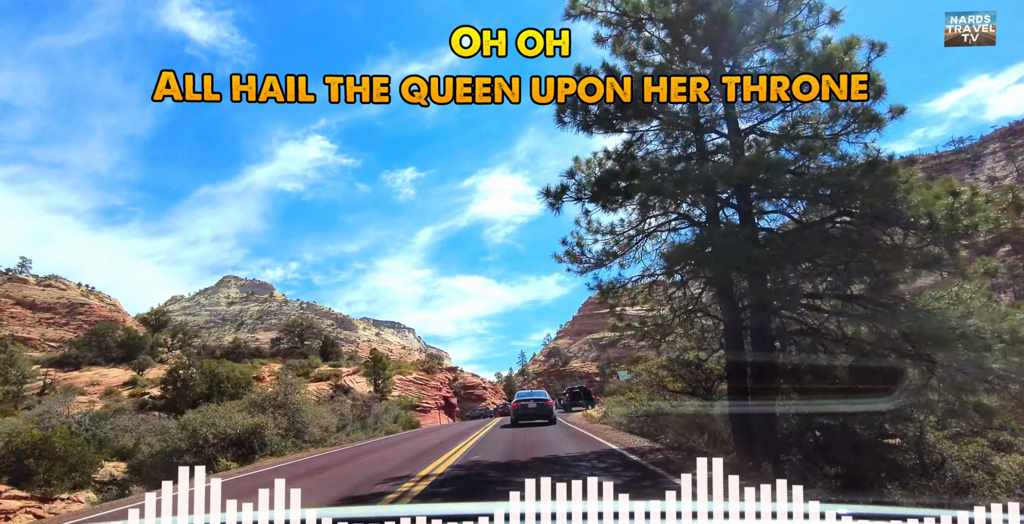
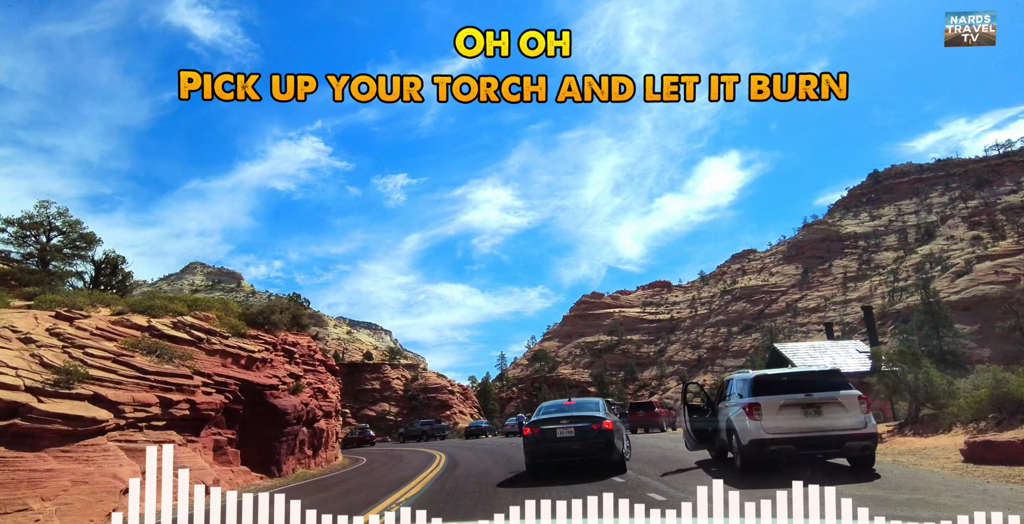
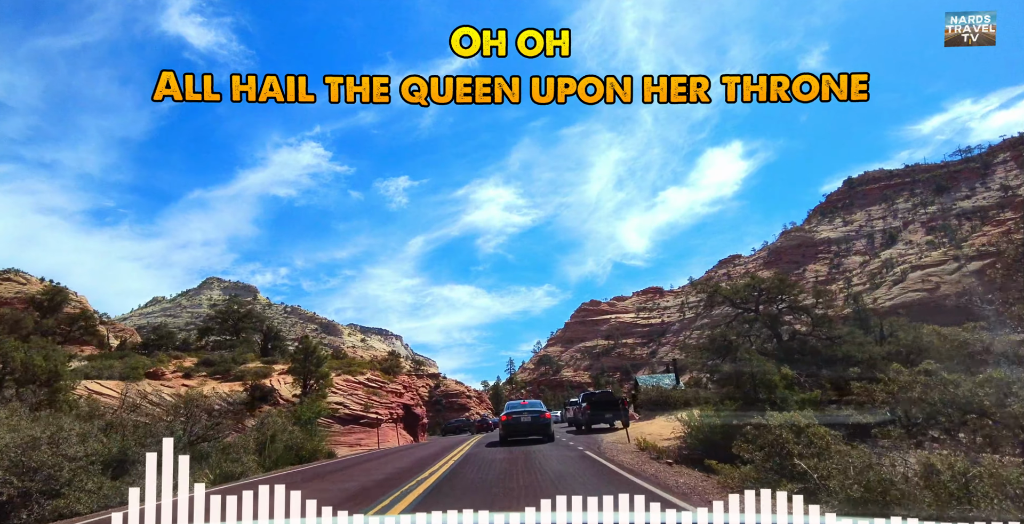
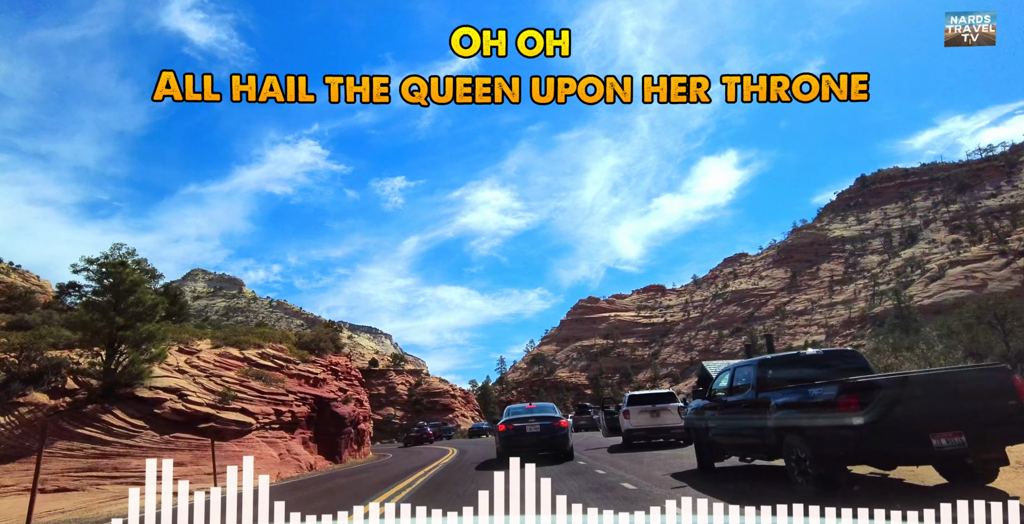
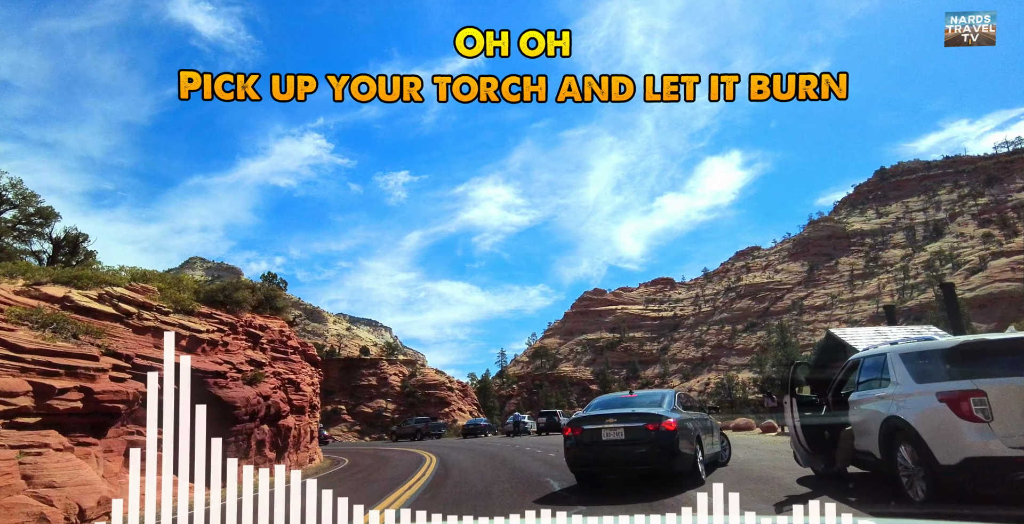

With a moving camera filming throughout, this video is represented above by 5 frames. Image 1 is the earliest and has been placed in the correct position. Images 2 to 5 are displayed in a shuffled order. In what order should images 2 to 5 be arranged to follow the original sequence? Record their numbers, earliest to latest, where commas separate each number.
3, 4, 2, 5
